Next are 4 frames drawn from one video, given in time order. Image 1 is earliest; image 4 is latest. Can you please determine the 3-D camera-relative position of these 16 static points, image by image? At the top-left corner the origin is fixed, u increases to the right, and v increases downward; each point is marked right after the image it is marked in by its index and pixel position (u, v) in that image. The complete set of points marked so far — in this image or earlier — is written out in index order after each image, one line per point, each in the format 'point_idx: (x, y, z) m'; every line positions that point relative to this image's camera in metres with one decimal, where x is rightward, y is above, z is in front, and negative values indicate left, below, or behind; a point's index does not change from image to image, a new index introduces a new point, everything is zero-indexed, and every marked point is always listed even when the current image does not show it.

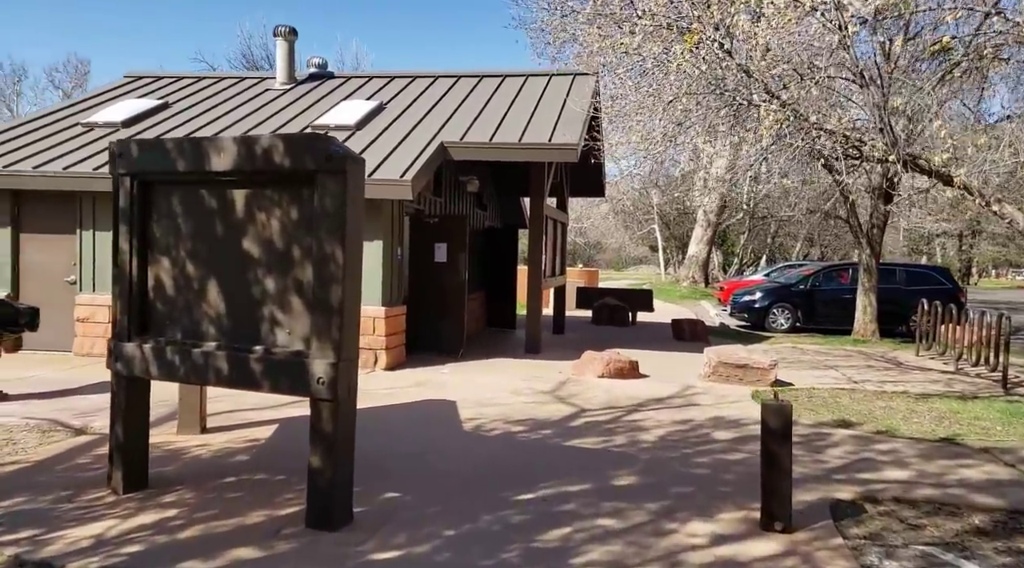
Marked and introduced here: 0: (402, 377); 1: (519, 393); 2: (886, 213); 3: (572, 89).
0: (-1.3, -1.1, +10.5) m
1: (+0.1, -1.2, +9.5) m
2: (+7.2, +1.4, +16.9) m
3: (+1.0, +3.2, +14.2) m
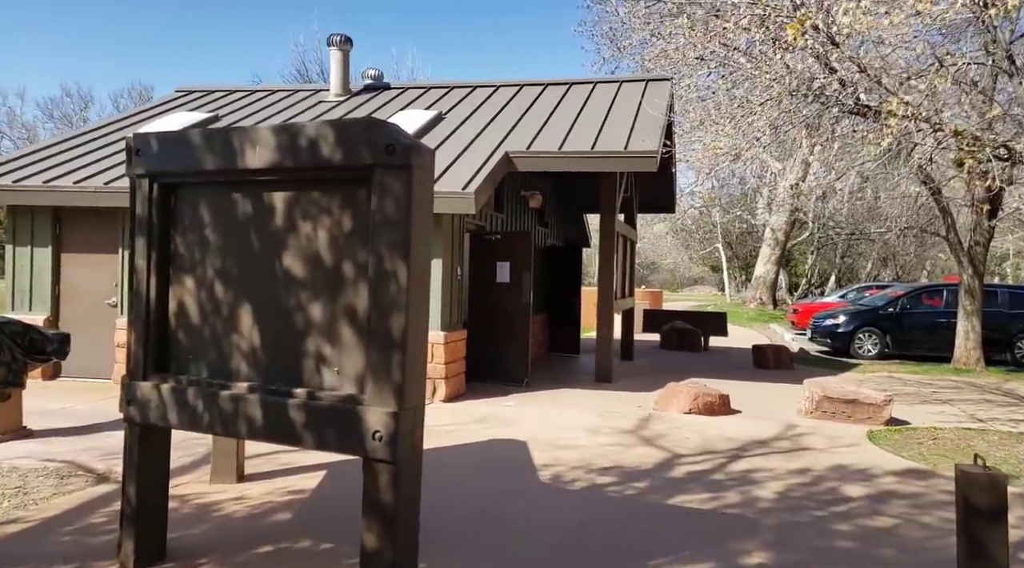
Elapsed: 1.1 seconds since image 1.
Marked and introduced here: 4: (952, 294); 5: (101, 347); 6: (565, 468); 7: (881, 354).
0: (-0.5, -1.4, +9.5) m
1: (+0.8, -1.4, +8.4) m
2: (+8.4, +1.0, +15.4) m
3: (+2.0, +2.9, +13.1) m
4: (+8.7, -0.2, +17.5) m
5: (-5.2, -0.8, +11.1) m
6: (+0.4, -1.5, +6.9) m
7: (+7.5, -1.4, +17.9) m
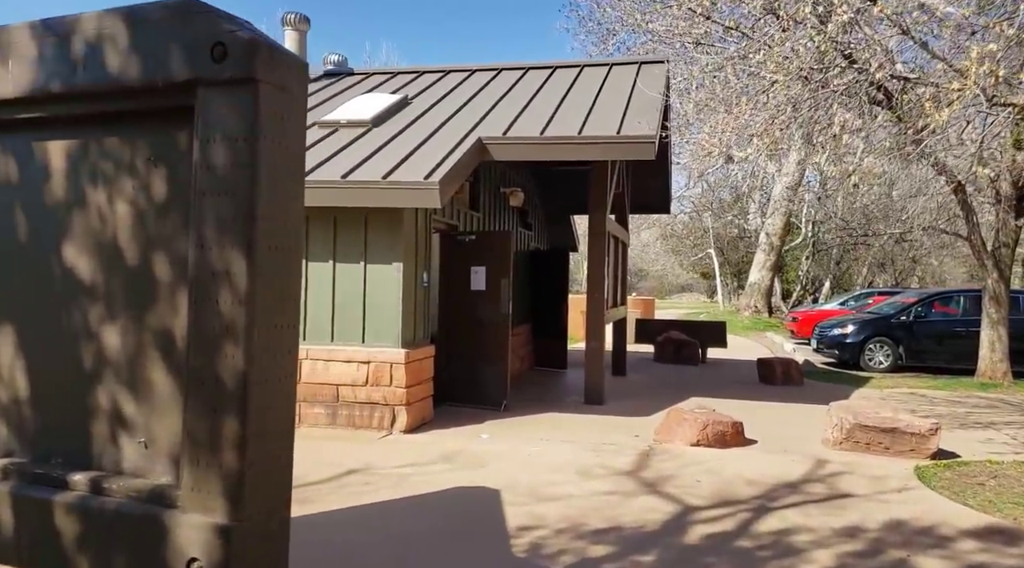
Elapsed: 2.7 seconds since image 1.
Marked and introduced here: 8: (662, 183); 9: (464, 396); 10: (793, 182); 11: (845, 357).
0: (-0.7, -1.5, +7.9) m
1: (+0.6, -1.5, +6.8) m
2: (+8.0, +0.9, +13.9) m
3: (+1.7, +2.8, +11.6) m
4: (+8.4, -0.3, +16.1) m
5: (-5.5, -0.9, +9.4) m
6: (+0.2, -1.5, +5.3) m
7: (+7.1, -1.5, +16.4) m
8: (+2.5, +1.7, +14.4) m
9: (-0.6, -1.3, +10.3) m
10: (+6.4, +2.3, +19.9) m
11: (+6.4, -1.4, +16.8) m
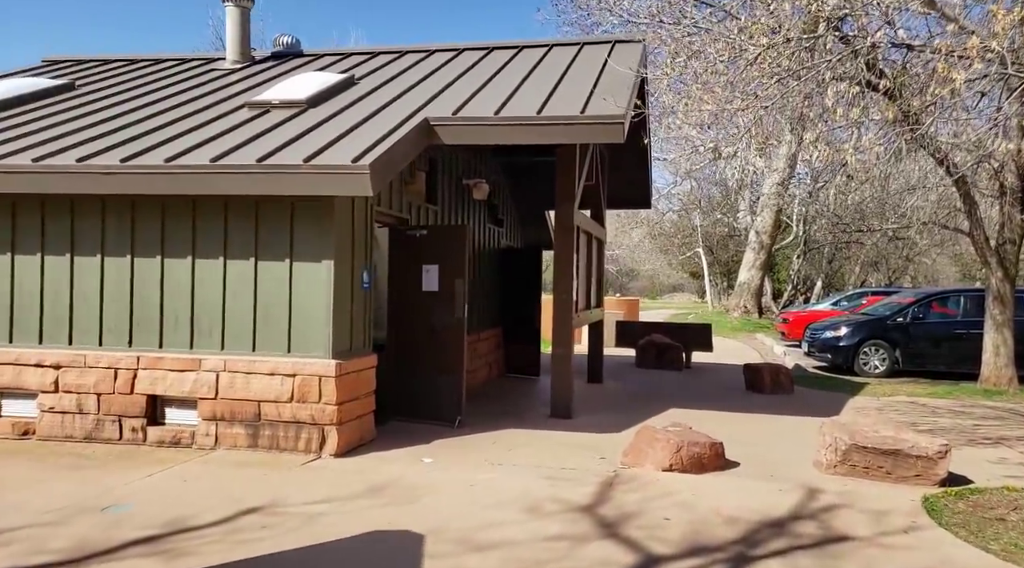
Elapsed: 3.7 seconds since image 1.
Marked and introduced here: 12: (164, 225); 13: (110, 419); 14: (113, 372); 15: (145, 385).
0: (-1.2, -1.5, +6.8) m
1: (+0.2, -1.5, +5.7) m
2: (+7.5, +0.9, +12.9) m
3: (+1.2, +2.8, +10.5) m
4: (+7.9, -0.3, +15.0) m
5: (-5.9, -0.9, +8.3) m
6: (-0.2, -1.5, +4.2) m
7: (+6.6, -1.5, +15.3) m
8: (+2.0, +1.7, +13.3) m
9: (-1.0, -1.3, +9.2) m
10: (+5.8, +2.3, +18.8) m
11: (+5.9, -1.4, +15.7) m
12: (-3.2, +0.5, +8.0) m
13: (-3.7, -1.2, +8.1) m
14: (-3.7, -0.8, +8.0) m
15: (-3.3, -0.9, +8.0) m
